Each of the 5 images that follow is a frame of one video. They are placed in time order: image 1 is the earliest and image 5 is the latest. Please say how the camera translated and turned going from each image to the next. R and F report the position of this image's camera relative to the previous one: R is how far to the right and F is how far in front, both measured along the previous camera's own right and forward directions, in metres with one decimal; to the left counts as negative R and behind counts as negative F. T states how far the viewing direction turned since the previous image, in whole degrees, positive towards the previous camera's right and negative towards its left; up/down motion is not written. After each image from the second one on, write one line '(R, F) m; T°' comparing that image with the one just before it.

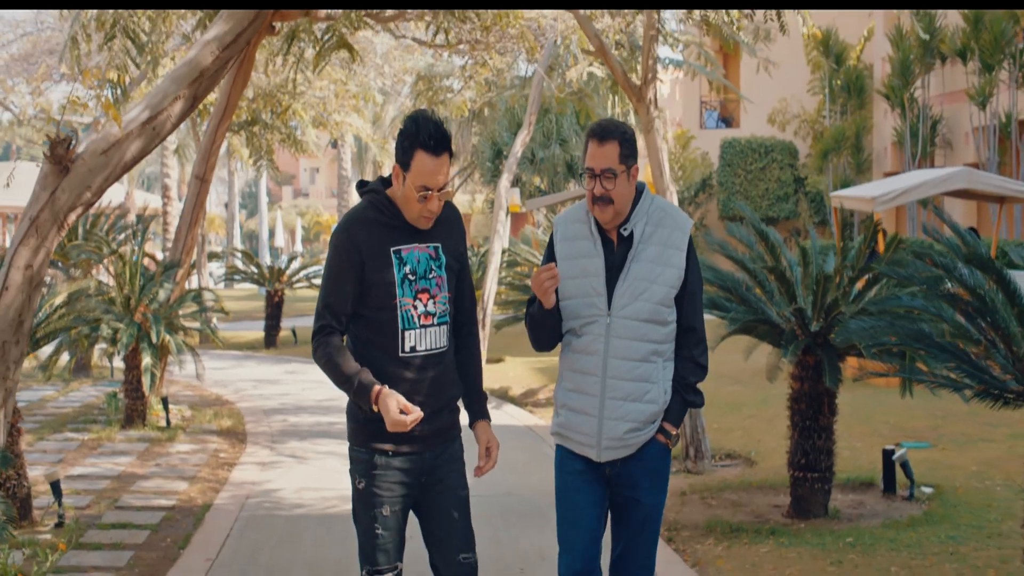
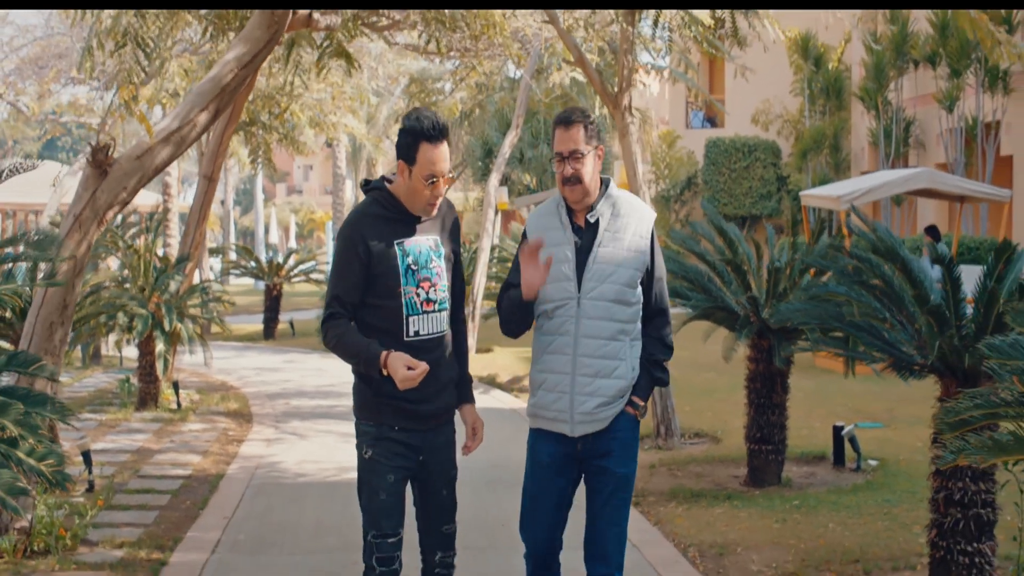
(+0.1, -0.9) m; 0°
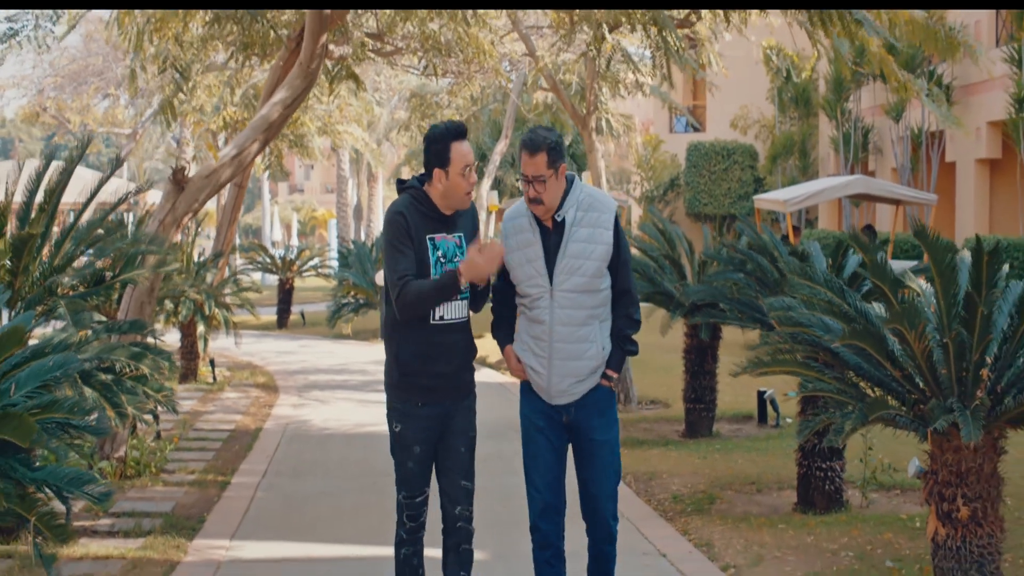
(+0.1, -2.2) m; 0°
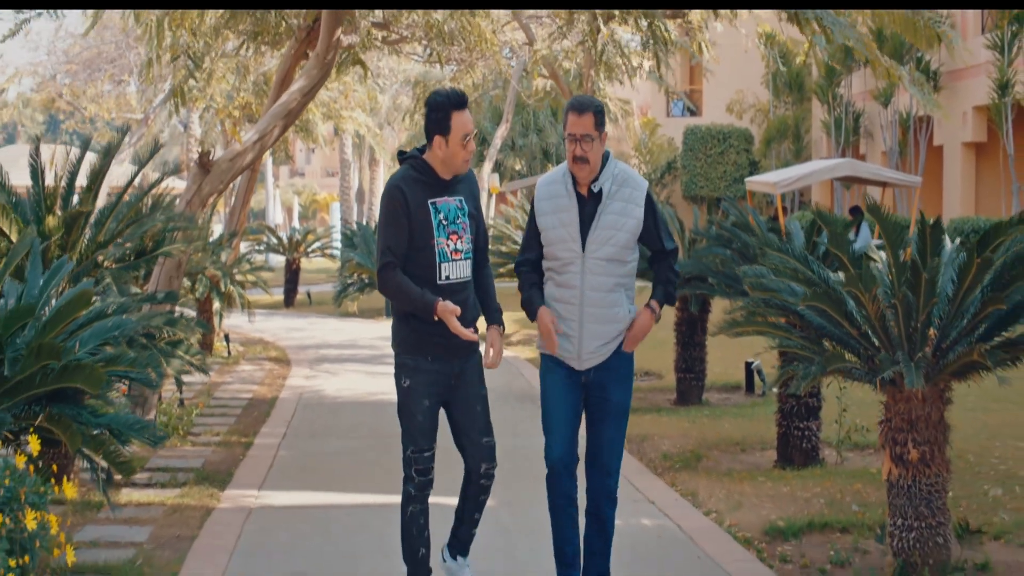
(0.0, -0.7) m; 0°
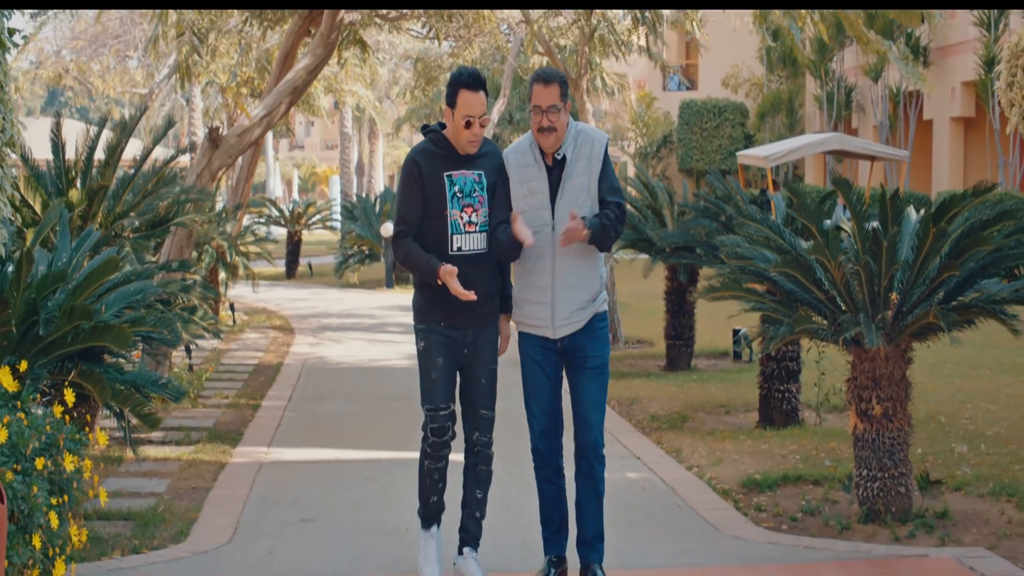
(0.0, -0.5) m; 0°
